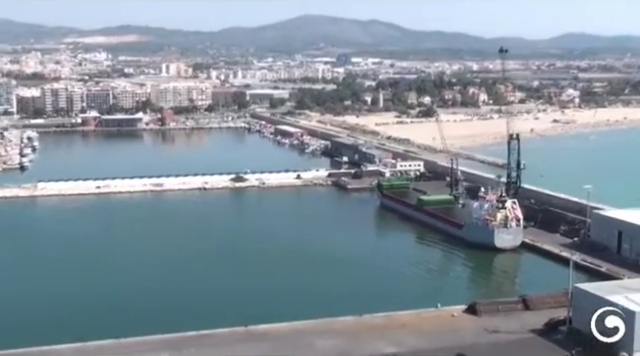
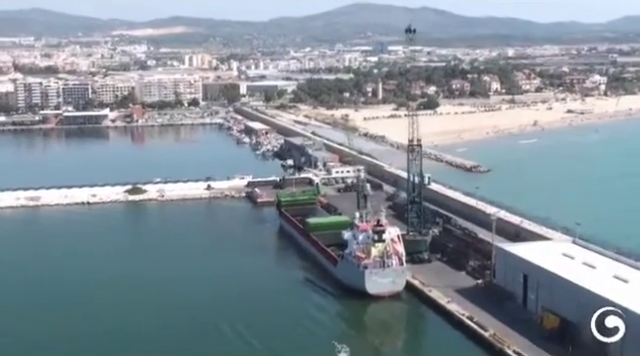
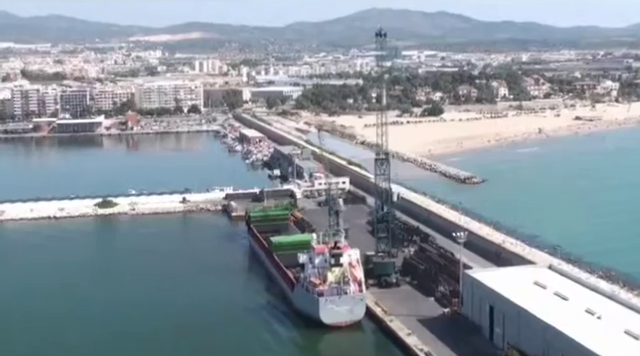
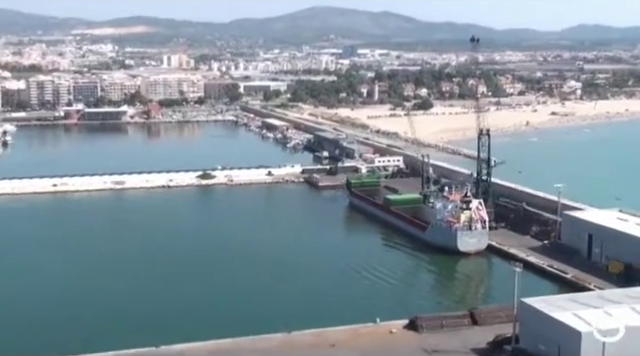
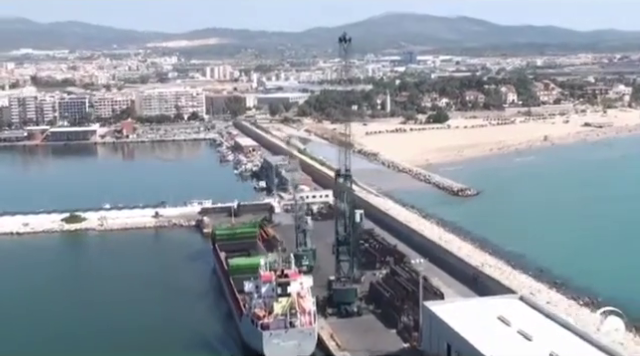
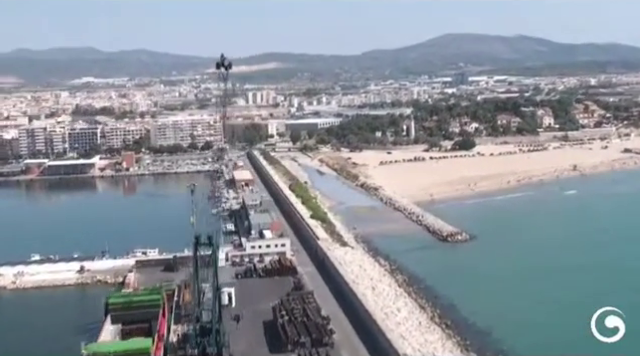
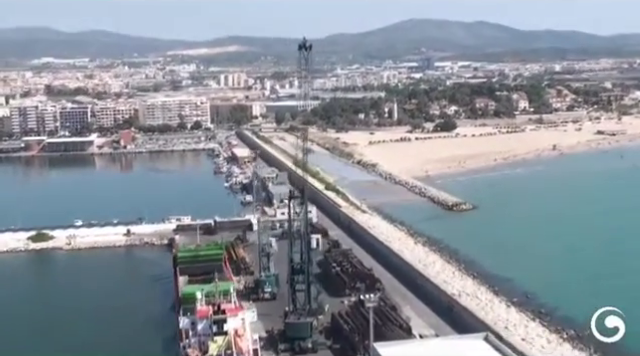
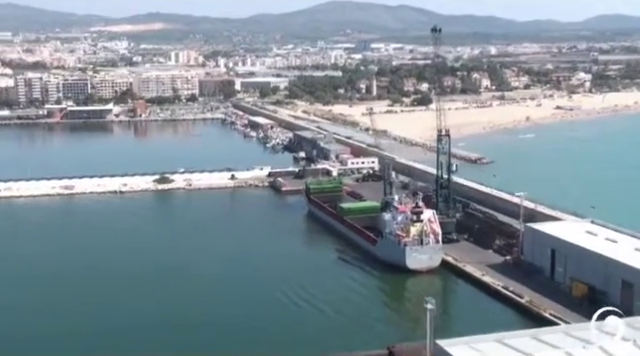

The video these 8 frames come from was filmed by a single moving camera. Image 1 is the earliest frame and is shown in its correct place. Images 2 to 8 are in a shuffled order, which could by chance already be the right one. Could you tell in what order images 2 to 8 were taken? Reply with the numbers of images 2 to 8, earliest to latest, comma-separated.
4, 8, 2, 3, 5, 7, 6
